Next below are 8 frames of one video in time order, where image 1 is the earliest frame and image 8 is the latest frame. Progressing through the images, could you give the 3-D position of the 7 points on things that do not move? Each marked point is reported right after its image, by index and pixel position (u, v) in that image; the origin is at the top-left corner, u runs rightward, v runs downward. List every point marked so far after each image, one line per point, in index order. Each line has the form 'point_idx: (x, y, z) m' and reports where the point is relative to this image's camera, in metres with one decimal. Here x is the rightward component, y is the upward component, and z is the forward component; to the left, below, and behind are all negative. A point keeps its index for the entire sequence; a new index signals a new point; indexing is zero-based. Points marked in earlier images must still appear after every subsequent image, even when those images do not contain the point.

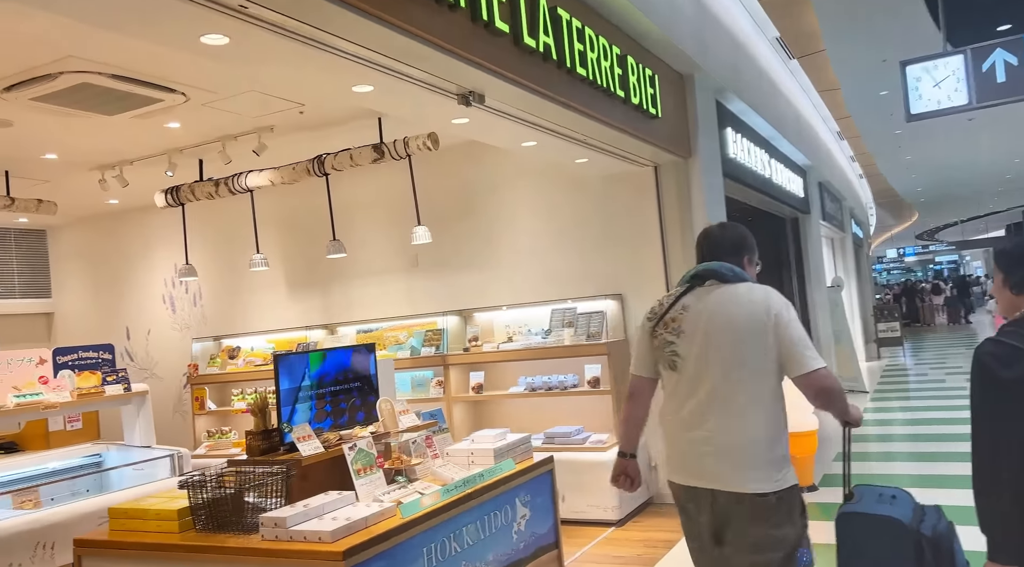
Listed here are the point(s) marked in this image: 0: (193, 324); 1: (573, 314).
0: (-3.5, -0.4, +8.6) m
1: (+0.4, -0.2, +6.2) m
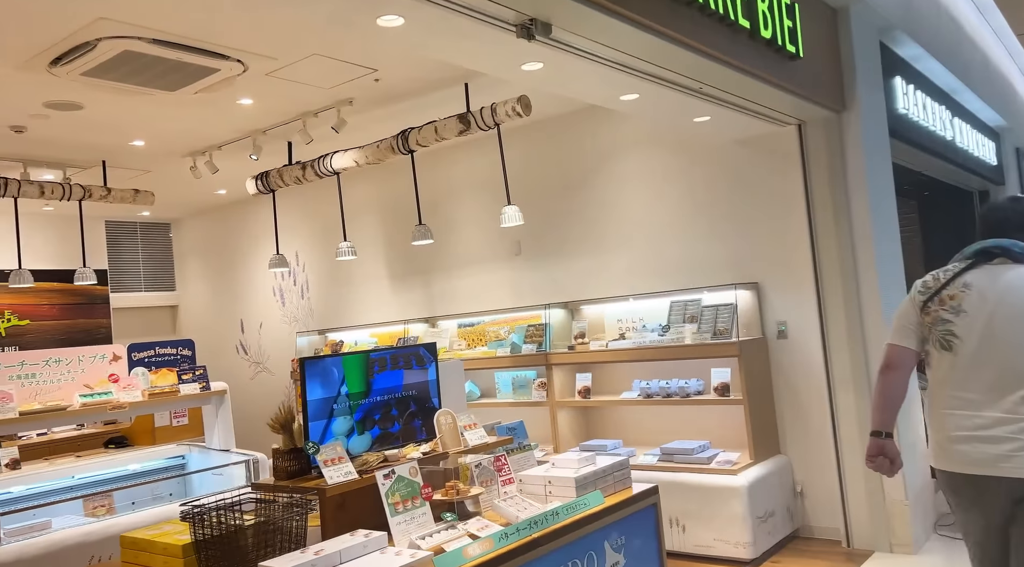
0: (-2.2, -0.3, +8.4) m
1: (+1.1, -0.1, +5.3) m
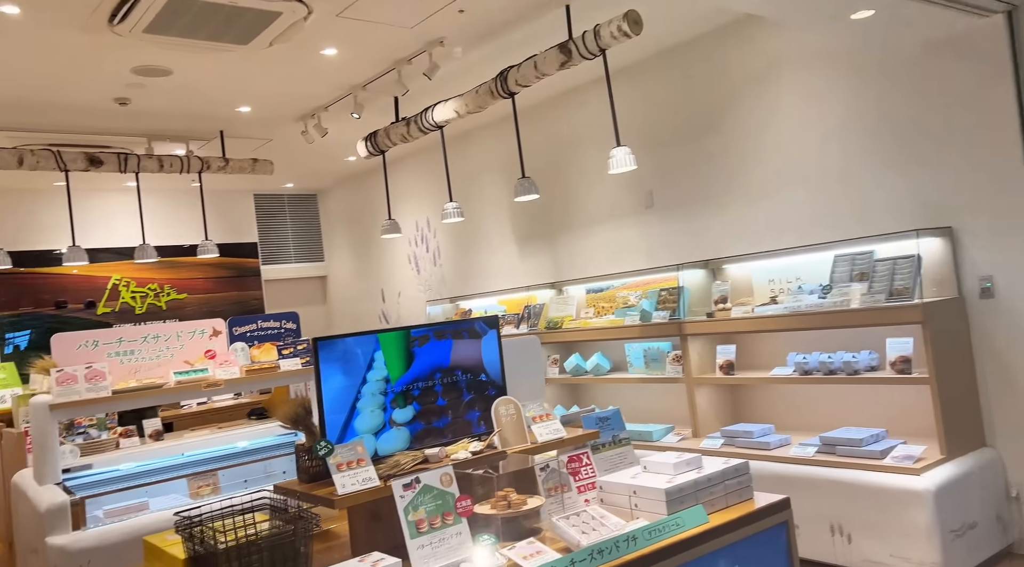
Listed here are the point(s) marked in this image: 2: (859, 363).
0: (-0.8, 0.0, +8.0) m
1: (+1.8, +0.1, +4.3) m
2: (+1.7, -0.4, +4.2) m
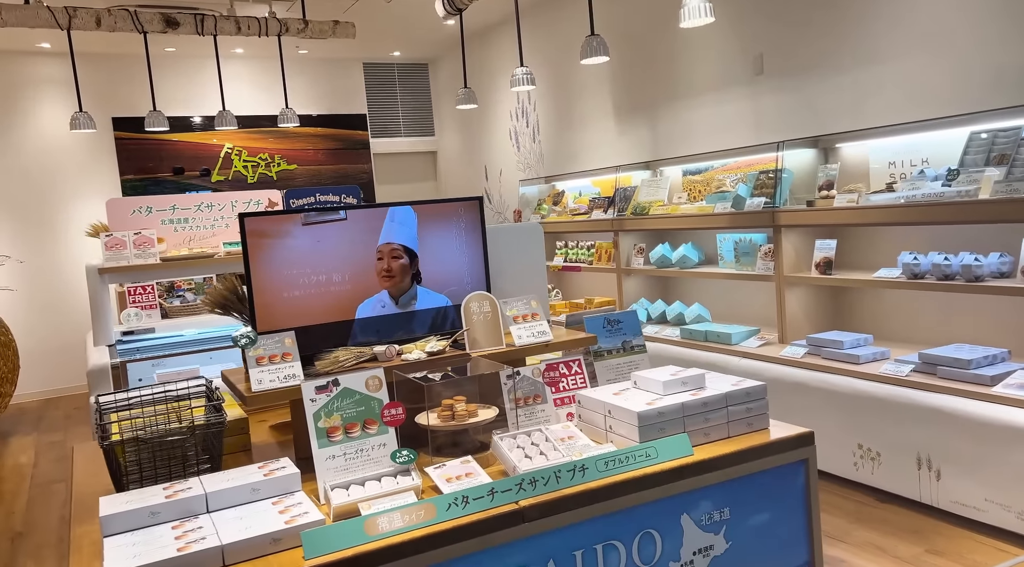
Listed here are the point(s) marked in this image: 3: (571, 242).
0: (+0.2, +1.1, +7.6) m
1: (+2.0, +0.6, +3.4) m
2: (+1.9, +0.1, +3.5) m
3: (+0.5, +0.3, +6.7) m
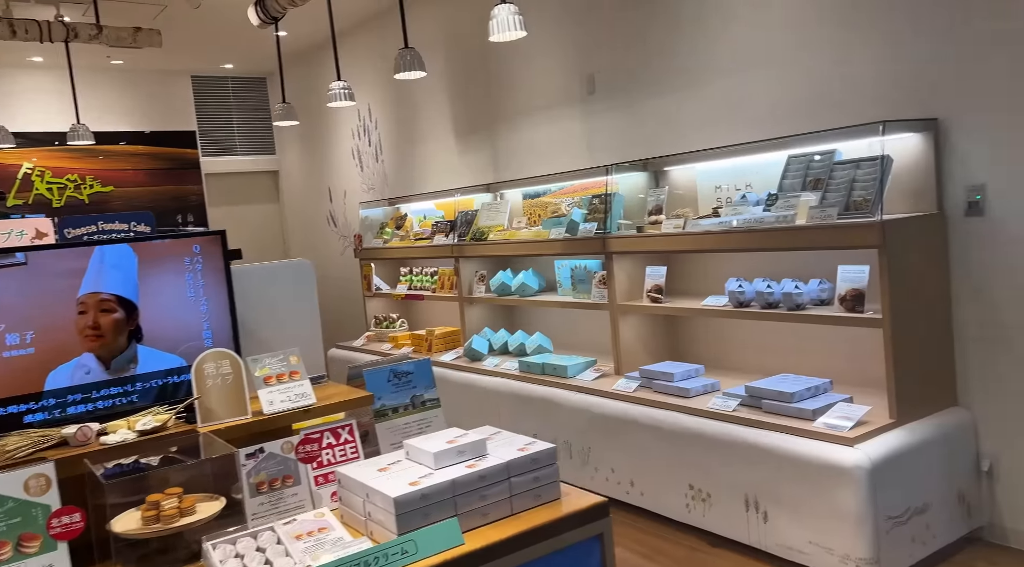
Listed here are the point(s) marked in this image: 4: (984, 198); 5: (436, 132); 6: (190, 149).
0: (-1.2, +0.9, +7.2) m
1: (+1.3, +0.5, +3.3) m
2: (+1.2, 0.0, +3.4) m
3: (-0.7, +0.1, +6.4) m
4: (+1.7, +0.3, +3.1) m
5: (-0.6, +1.1, +6.4) m
6: (-3.0, +1.2, +7.8) m
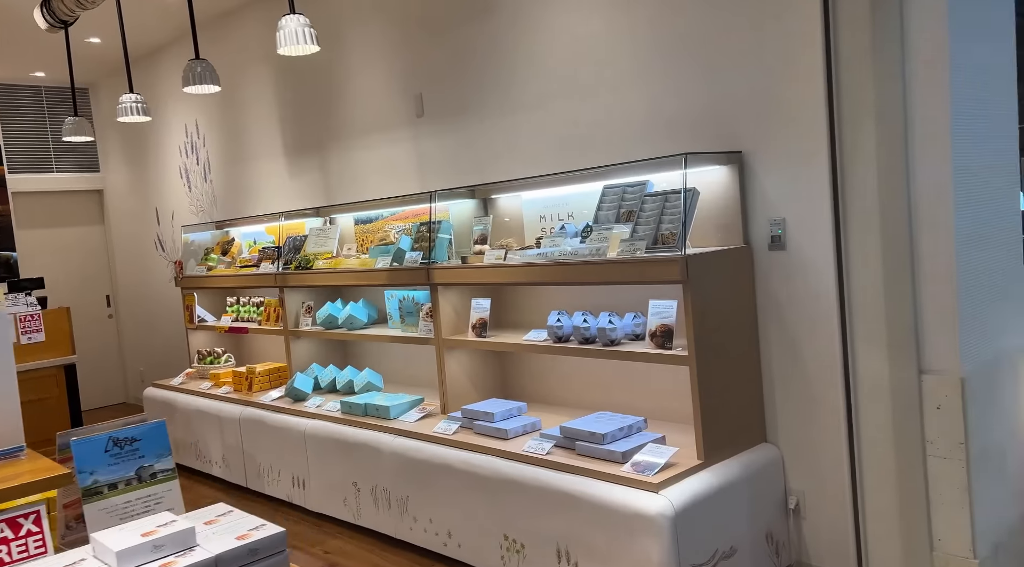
0: (-2.5, +0.6, +6.7) m
1: (+0.5, +0.3, +3.2) m
2: (+0.4, -0.2, +3.3) m
3: (-1.9, -0.1, +6.0) m
4: (+1.0, +0.2, +3.1) m
5: (-1.8, +0.9, +6.0) m
6: (-4.4, +1.0, +7.1) m
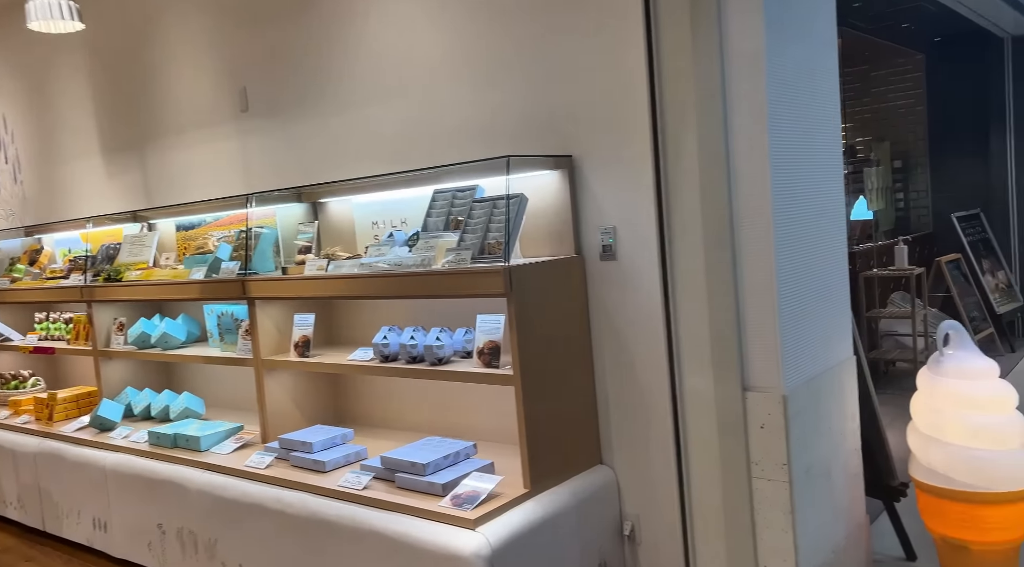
0: (-3.6, +0.5, +6.0) m
1: (-0.2, +0.3, +3.0) m
2: (-0.2, -0.2, +3.0) m
3: (-2.9, -0.2, +5.4) m
4: (+0.4, +0.1, +2.9) m
5: (-2.8, +0.8, +5.4) m
6: (-5.5, +0.9, +6.1) m
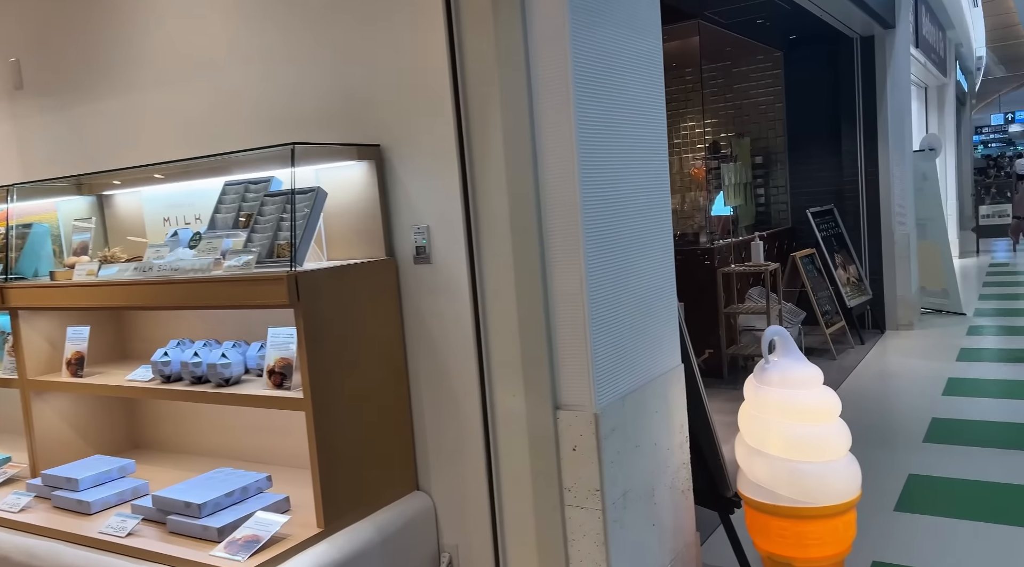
0: (-4.6, +0.5, +5.1) m
1: (-0.8, +0.3, +2.6) m
2: (-0.9, -0.3, +2.6) m
3: (-3.8, -0.2, +4.6) m
4: (-0.3, +0.1, +2.6) m
5: (-3.7, +0.8, +4.6) m
6: (-6.5, +0.8, +4.9) m
